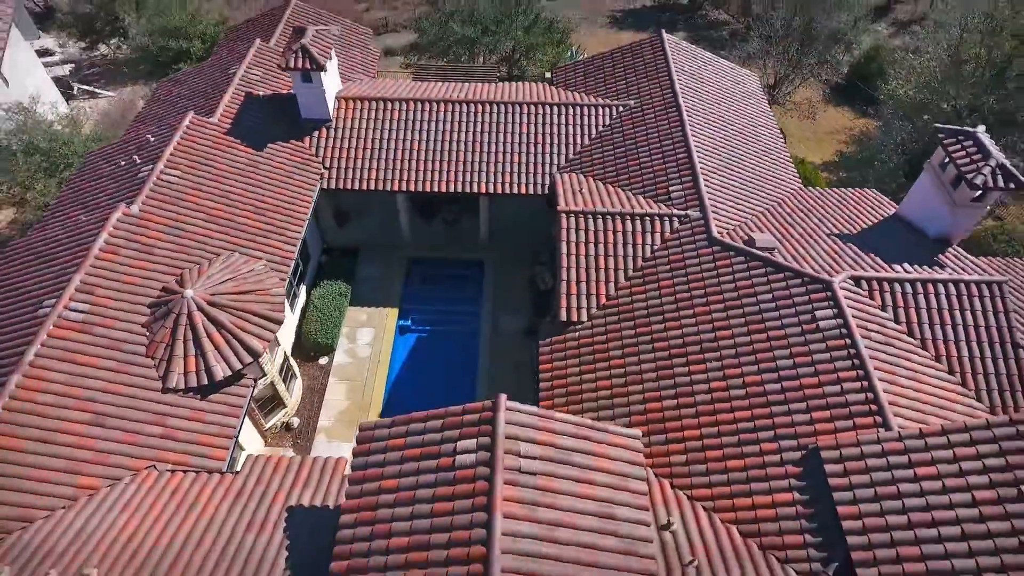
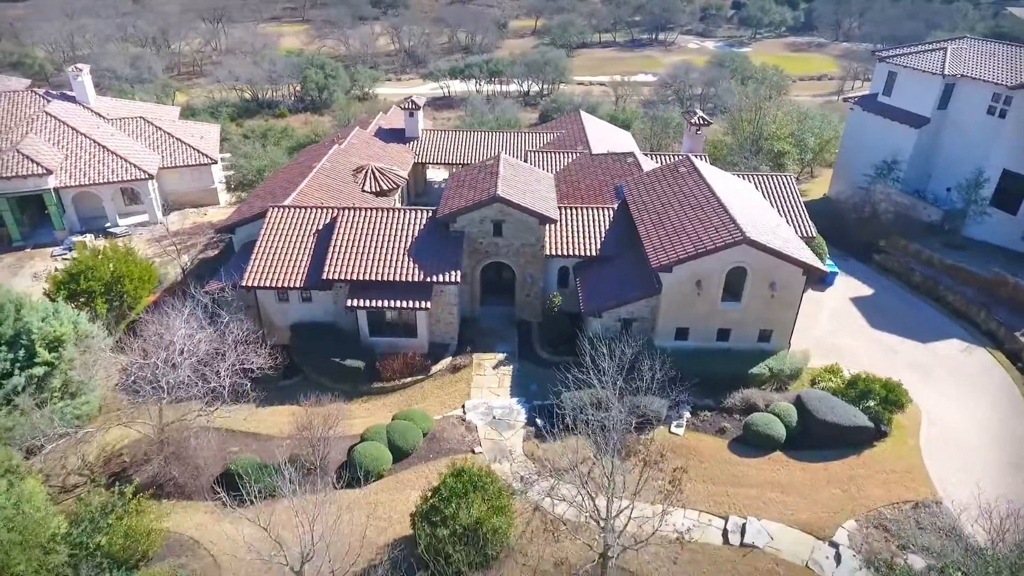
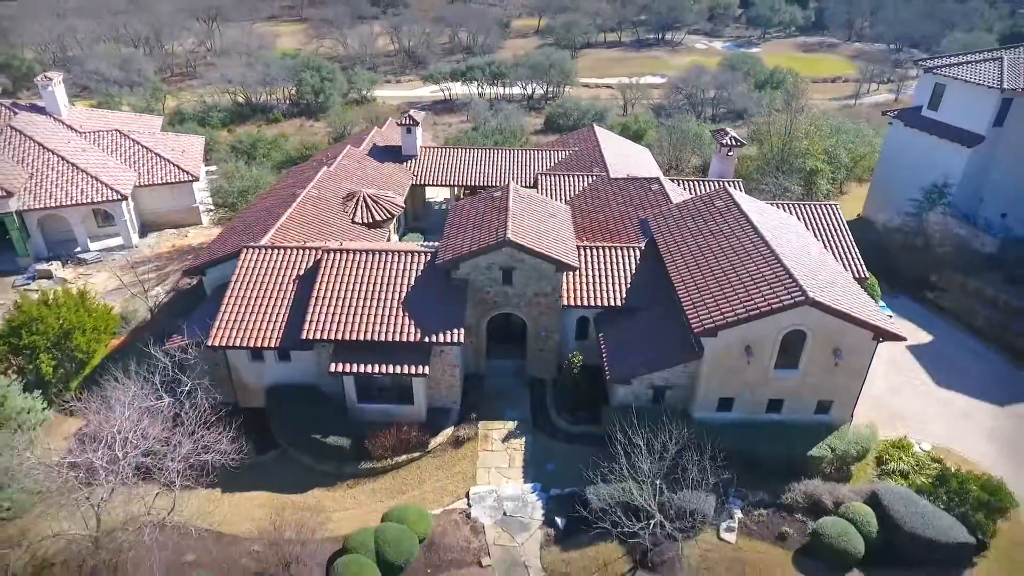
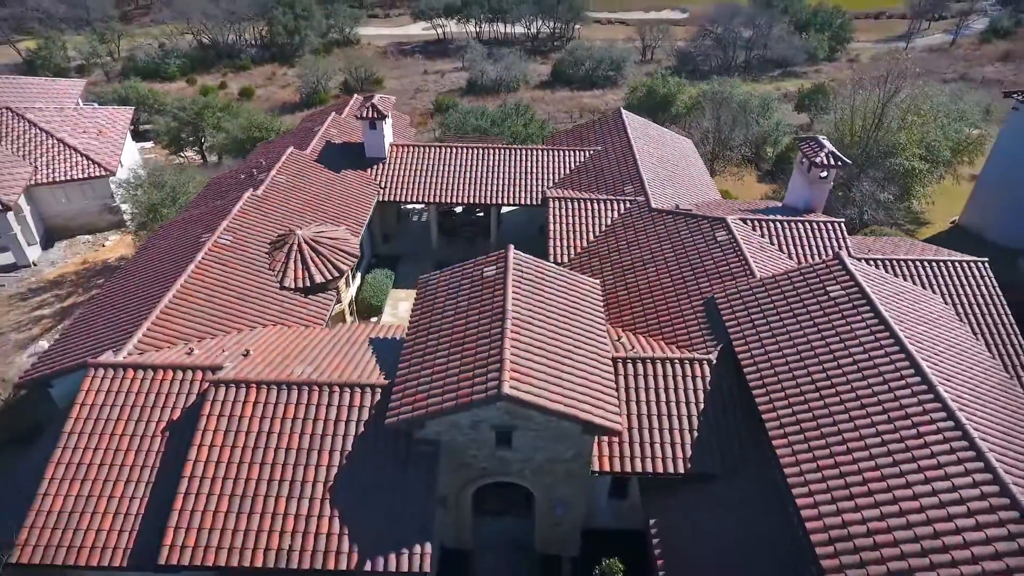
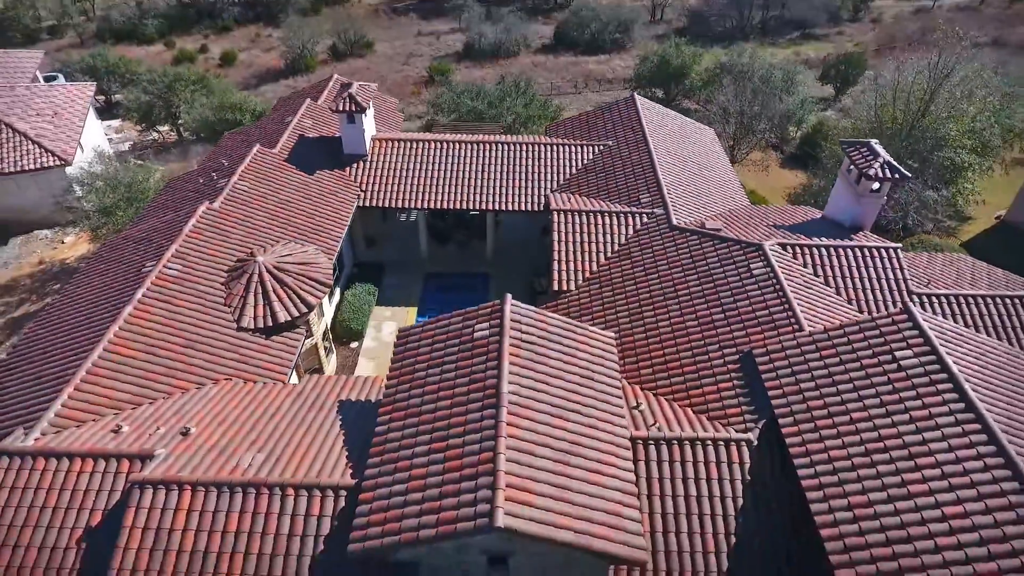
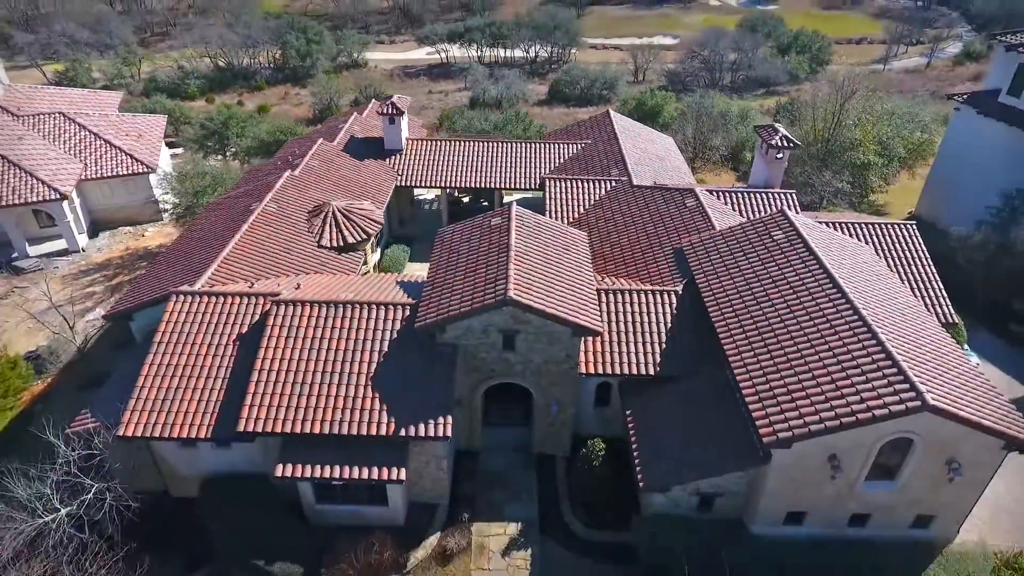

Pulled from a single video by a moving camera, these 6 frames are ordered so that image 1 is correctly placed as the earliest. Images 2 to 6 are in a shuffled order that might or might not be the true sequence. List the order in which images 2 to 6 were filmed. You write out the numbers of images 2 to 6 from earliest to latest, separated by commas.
5, 4, 6, 3, 2
